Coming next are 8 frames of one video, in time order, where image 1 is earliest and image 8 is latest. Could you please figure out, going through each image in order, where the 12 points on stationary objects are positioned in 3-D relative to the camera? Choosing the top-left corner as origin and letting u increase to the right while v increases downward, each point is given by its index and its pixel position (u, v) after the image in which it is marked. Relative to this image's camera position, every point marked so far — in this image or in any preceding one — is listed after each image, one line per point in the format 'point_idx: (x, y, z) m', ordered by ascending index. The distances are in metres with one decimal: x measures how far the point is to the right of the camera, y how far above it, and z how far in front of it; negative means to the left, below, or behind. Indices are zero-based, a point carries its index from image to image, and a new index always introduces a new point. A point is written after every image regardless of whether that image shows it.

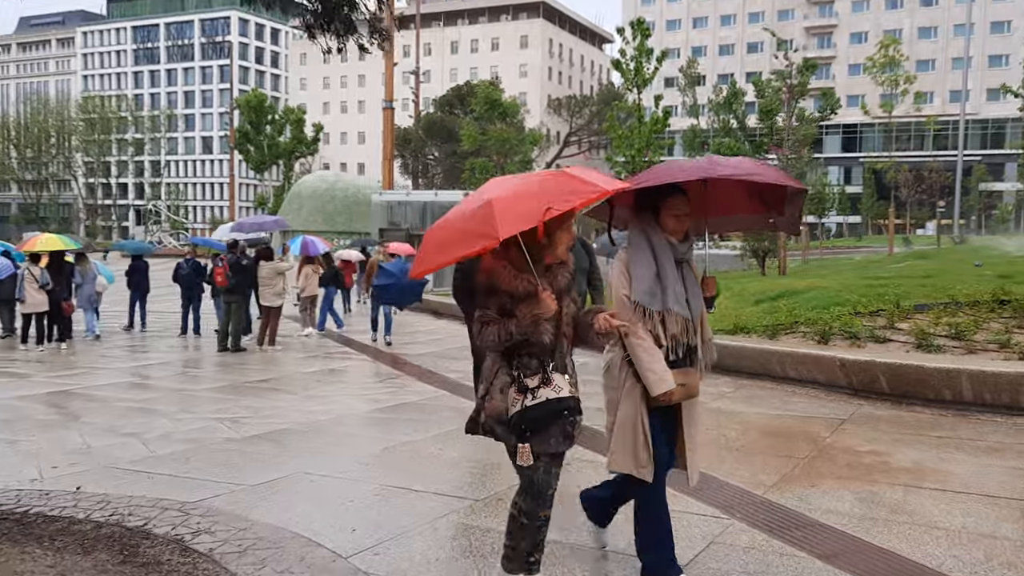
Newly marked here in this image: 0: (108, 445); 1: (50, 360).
0: (-2.9, -1.1, +6.1) m
1: (-6.3, -1.0, +11.4) m
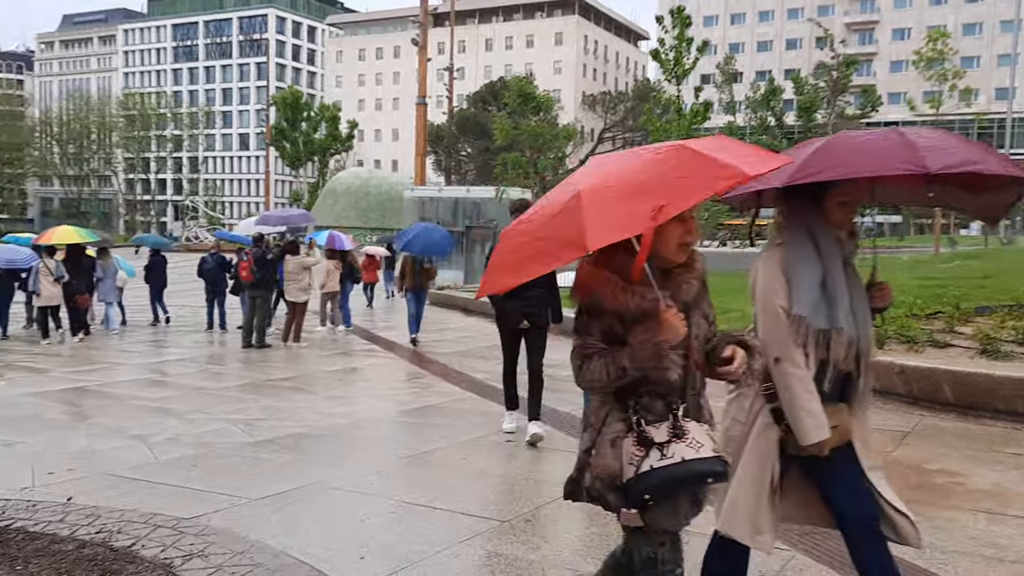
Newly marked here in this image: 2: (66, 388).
0: (-2.7, -1.1, +5.7) m
1: (-5.8, -0.9, +11.2) m
2: (-4.6, -1.0, +8.7) m
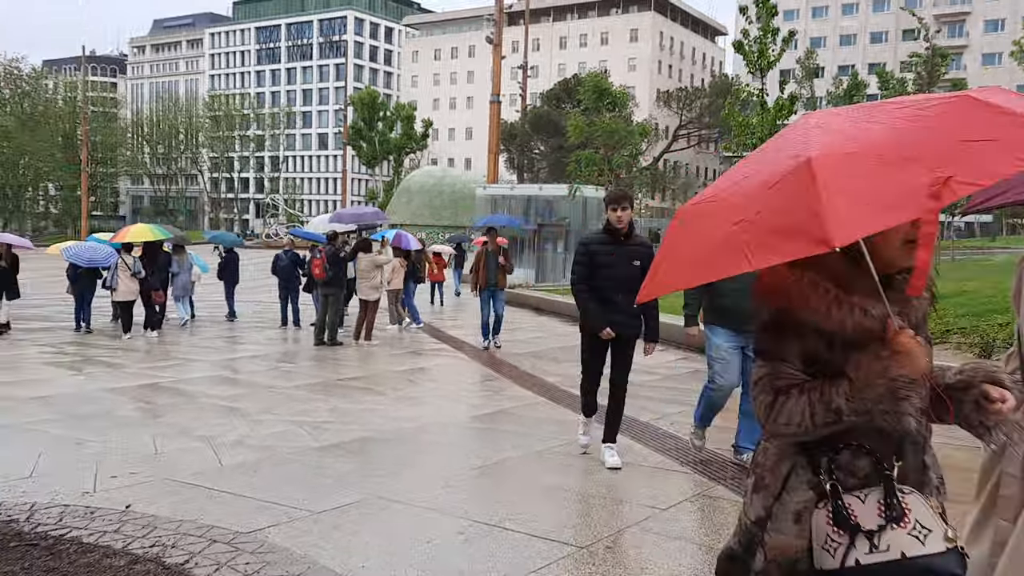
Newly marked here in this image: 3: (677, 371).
0: (-2.2, -1.1, +5.6) m
1: (-4.9, -0.9, +11.3) m
2: (-3.9, -1.0, +8.7) m
3: (+1.8, -1.0, +9.3) m
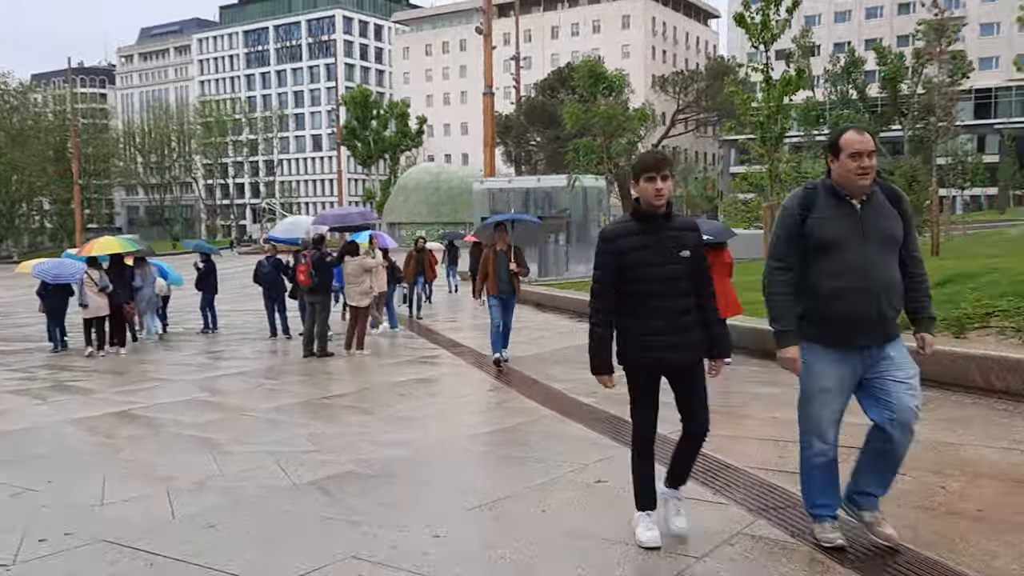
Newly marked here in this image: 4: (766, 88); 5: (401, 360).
0: (-2.2, -1.2, +4.8) m
1: (-4.9, -1.1, +10.5) m
2: (-3.9, -1.2, +8.0) m
3: (+1.9, -0.9, +8.5) m
4: (+4.3, +3.4, +14.1) m
5: (-1.4, -0.9, +10.8) m
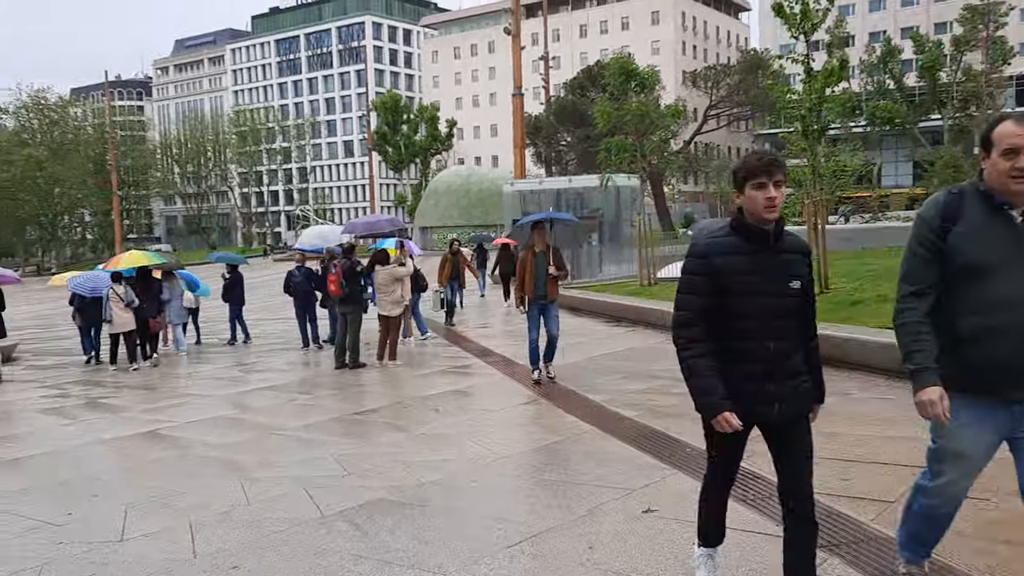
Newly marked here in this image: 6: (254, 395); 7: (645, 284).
0: (-2.0, -1.3, +4.6) m
1: (-4.4, -1.3, +10.4) m
2: (-3.5, -1.3, +7.8) m
3: (+2.2, -0.9, +8.1) m
4: (+4.8, +3.4, +13.6) m
5: (-1.0, -1.0, +10.5) m
6: (-2.9, -1.2, +9.5) m
7: (+3.1, +0.1, +19.7) m
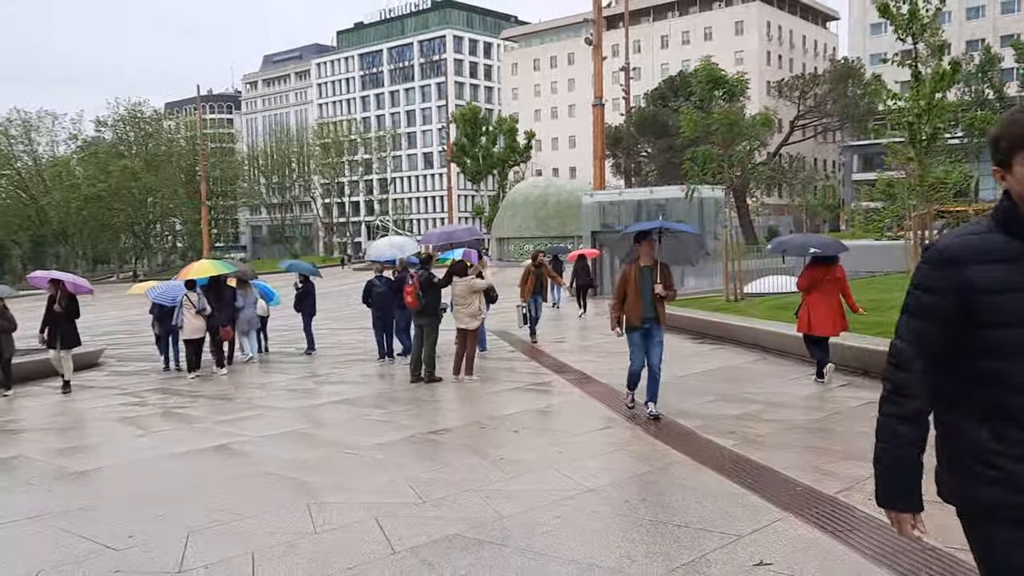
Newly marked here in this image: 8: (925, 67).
0: (-1.5, -1.4, +4.2) m
1: (-3.4, -1.4, +10.2) m
2: (-2.8, -1.4, +7.6) m
3: (+3.0, -1.1, +7.4) m
4: (+6.1, +3.1, +12.7) m
5: (0.0, -1.2, +10.1) m
6: (-2.0, -1.3, +9.2) m
7: (+4.9, -0.3, +18.9) m
8: (+6.3, +3.4, +13.0) m
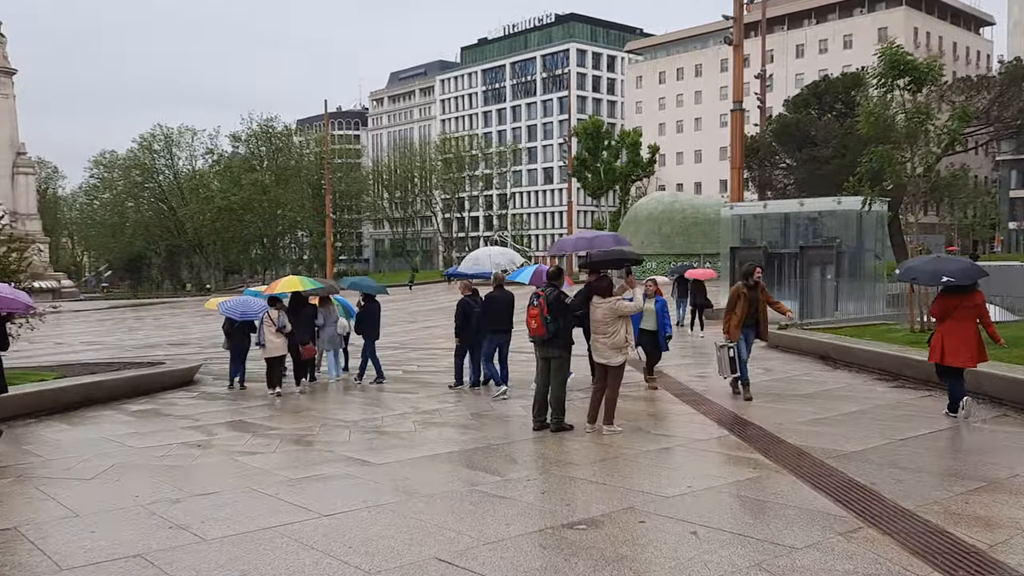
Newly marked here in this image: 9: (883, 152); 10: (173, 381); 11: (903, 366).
0: (-0.9, -1.5, +2.0) m
1: (-2.0, -1.5, +8.1) m
2: (-1.7, -1.5, +5.4) m
3: (+4.0, -1.4, +4.5) m
4: (+7.9, +2.7, +9.4) m
5: (+1.4, -1.4, +7.5) m
6: (-0.7, -1.5, +6.9) m
7: (+7.5, -0.8, +15.6) m
8: (+8.2, +3.0, +9.6) m
9: (+8.4, +3.1, +19.4) m
10: (-5.8, -1.6, +14.5) m
11: (+5.3, -1.1, +11.6) m
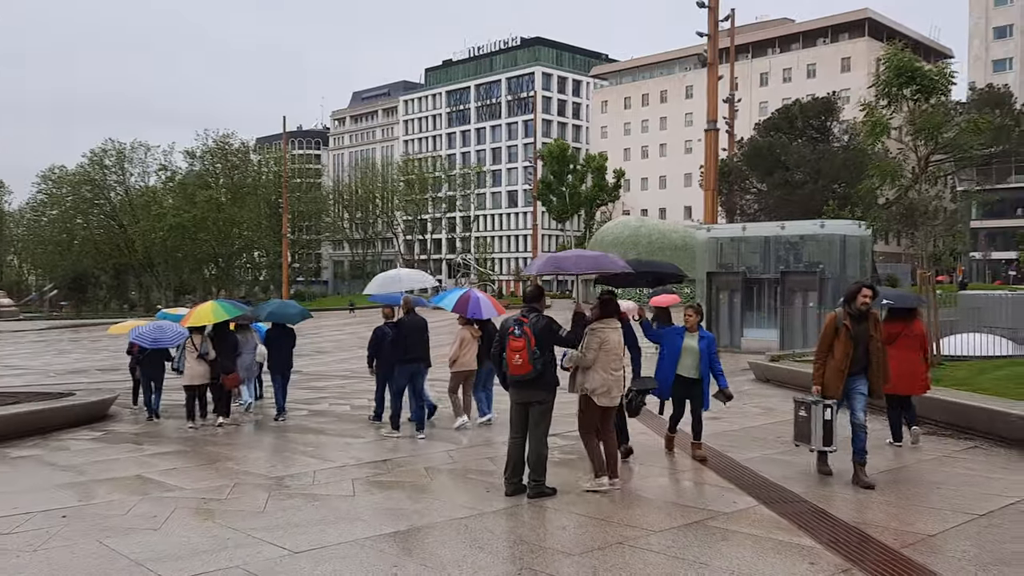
0: (-0.9, -1.5, 0.0) m
1: (-2.2, -1.7, +6.2) m
2: (-1.8, -1.6, +3.5) m
3: (+3.9, -1.5, +2.7) m
4: (+7.6, +2.3, +8.0) m
5: (+1.2, -1.6, +5.7) m
6: (-0.9, -1.6, +5.0) m
7: (+6.9, -1.3, +14.1) m
8: (+7.9, +2.7, +8.2) m
9: (+7.6, +2.5, +18.0) m
10: (-6.4, -1.9, +12.4) m
11: (+4.9, -1.4, +10.0) m
